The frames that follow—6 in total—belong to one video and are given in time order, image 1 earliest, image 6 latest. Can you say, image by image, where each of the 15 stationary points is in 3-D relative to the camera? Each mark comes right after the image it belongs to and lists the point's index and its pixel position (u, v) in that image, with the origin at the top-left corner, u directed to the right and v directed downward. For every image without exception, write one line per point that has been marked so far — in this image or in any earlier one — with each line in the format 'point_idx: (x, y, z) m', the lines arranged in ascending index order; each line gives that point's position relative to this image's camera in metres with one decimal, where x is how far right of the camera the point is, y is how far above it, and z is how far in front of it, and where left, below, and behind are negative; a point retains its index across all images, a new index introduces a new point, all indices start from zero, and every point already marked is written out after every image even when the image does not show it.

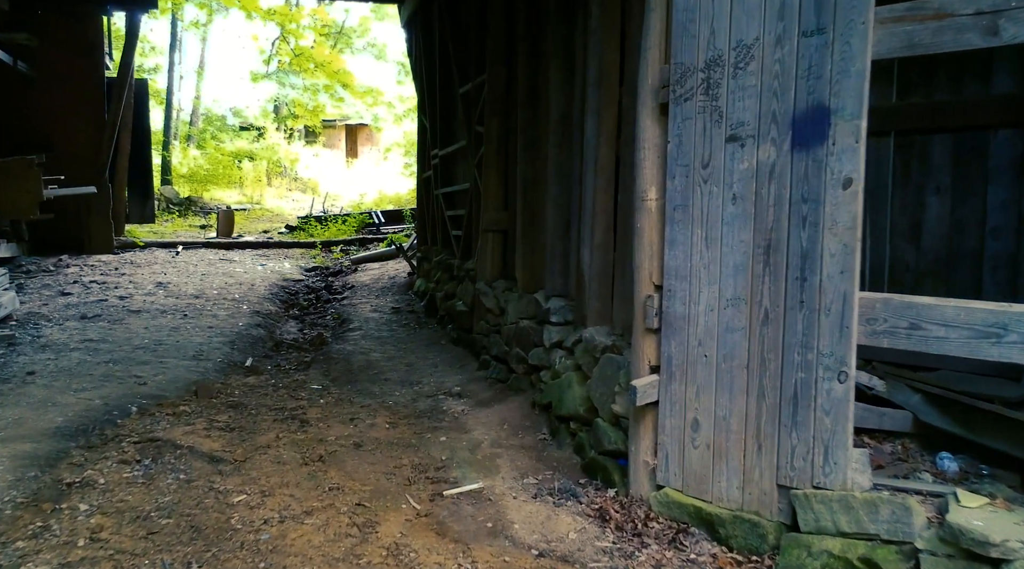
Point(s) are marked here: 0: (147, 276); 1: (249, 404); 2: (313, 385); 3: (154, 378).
0: (-4.3, +0.1, +9.8) m
1: (-1.7, -0.8, +5.4) m
2: (-1.4, -0.7, +6.0) m
3: (-2.5, -0.7, +5.9) m
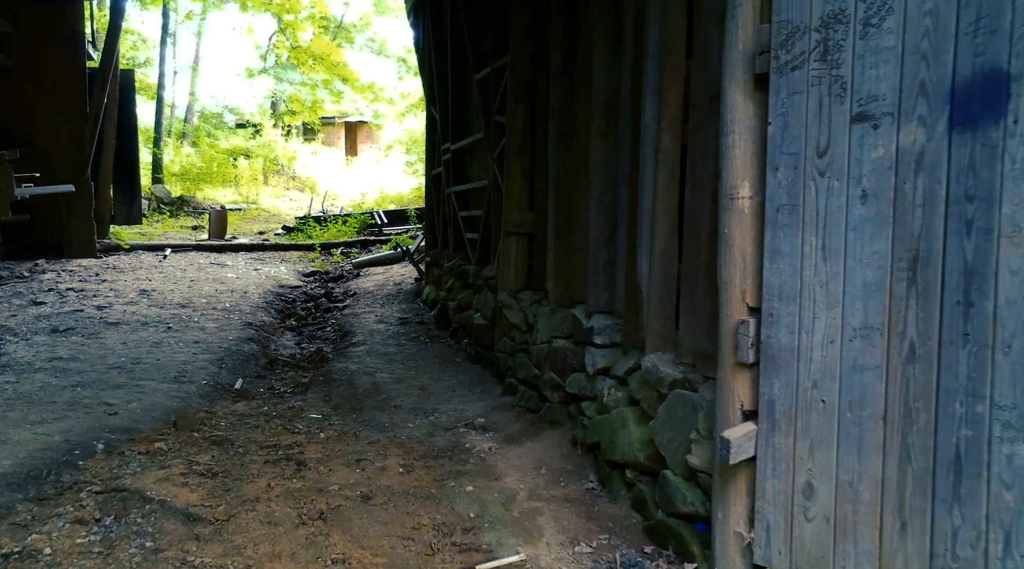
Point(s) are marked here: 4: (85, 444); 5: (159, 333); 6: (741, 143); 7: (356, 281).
0: (-4.1, 0.0, +9.0) m
1: (-1.5, -0.9, +4.6) m
2: (-1.2, -0.8, +5.2) m
3: (-2.3, -0.7, +5.1) m
4: (-2.3, -0.8, +4.4) m
5: (-3.0, -0.4, +7.0) m
6: (+0.8, +0.5, +2.9) m
7: (-1.9, 0.0, +10.1) m
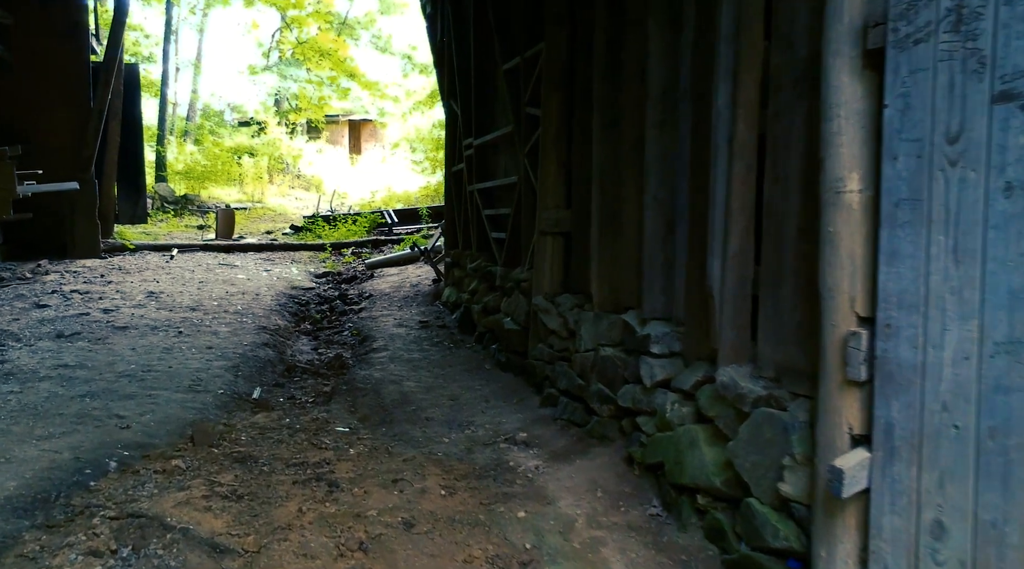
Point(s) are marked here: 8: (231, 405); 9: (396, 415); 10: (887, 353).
0: (-3.9, 0.0, +8.6) m
1: (-1.3, -0.9, +4.3) m
2: (-1.0, -0.8, +4.8) m
3: (-2.1, -0.8, +4.7) m
4: (-2.0, -0.9, +4.1) m
5: (-2.7, -0.4, +6.7) m
6: (+1.0, +0.5, +2.6) m
7: (-1.6, 0.0, +9.7) m
8: (-1.8, -0.8, +5.2) m
9: (-0.7, -0.8, +5.0) m
10: (+1.1, -0.2, +2.5) m
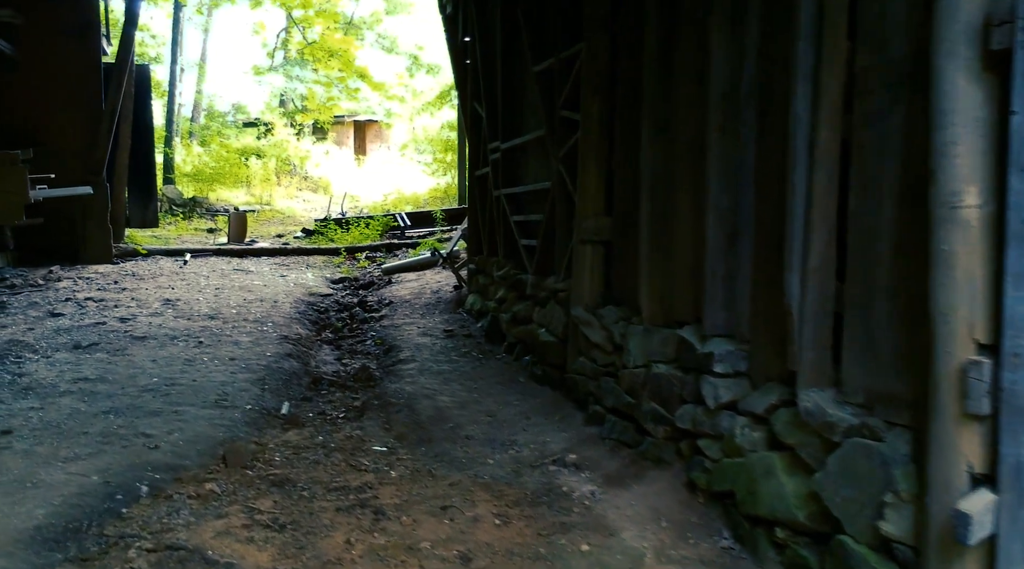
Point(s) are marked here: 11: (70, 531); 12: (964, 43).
0: (-3.6, -0.1, +8.4) m
1: (-1.0, -0.9, +4.1) m
2: (-0.8, -0.9, +4.6) m
3: (-1.9, -0.8, +4.5) m
4: (-1.8, -0.9, +3.9) m
5: (-2.5, -0.5, +6.5) m
6: (+1.3, +0.4, +2.4) m
7: (-1.4, 0.0, +9.5) m
8: (-1.5, -0.8, +5.0) m
9: (-0.4, -0.8, +4.7) m
10: (+1.3, -0.3, +2.2) m
11: (-1.8, -1.0, +3.4) m
12: (+1.3, +0.7, +2.3) m
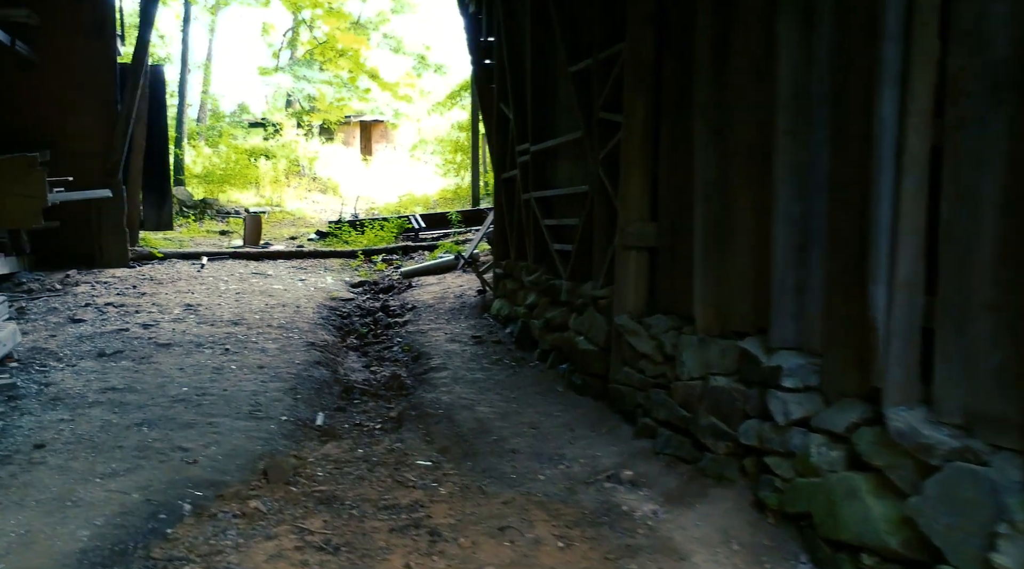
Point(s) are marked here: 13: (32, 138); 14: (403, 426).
0: (-3.4, -0.1, +8.3) m
1: (-0.8, -1.0, +3.9) m
2: (-0.5, -0.9, +4.5) m
3: (-1.6, -0.9, +4.4) m
4: (-1.5, -1.0, +3.7) m
5: (-2.2, -0.5, +6.3) m
6: (+1.5, +0.4, +2.2) m
7: (-1.1, -0.1, +9.4) m
8: (-1.2, -0.9, +4.8) m
9: (-0.2, -0.9, +4.6) m
10: (+1.6, -0.3, +2.1) m
11: (-1.5, -1.0, +3.2) m
12: (+1.5, +0.6, +2.2) m
13: (-5.2, +1.6, +9.3) m
14: (-0.7, -0.9, +5.1) m
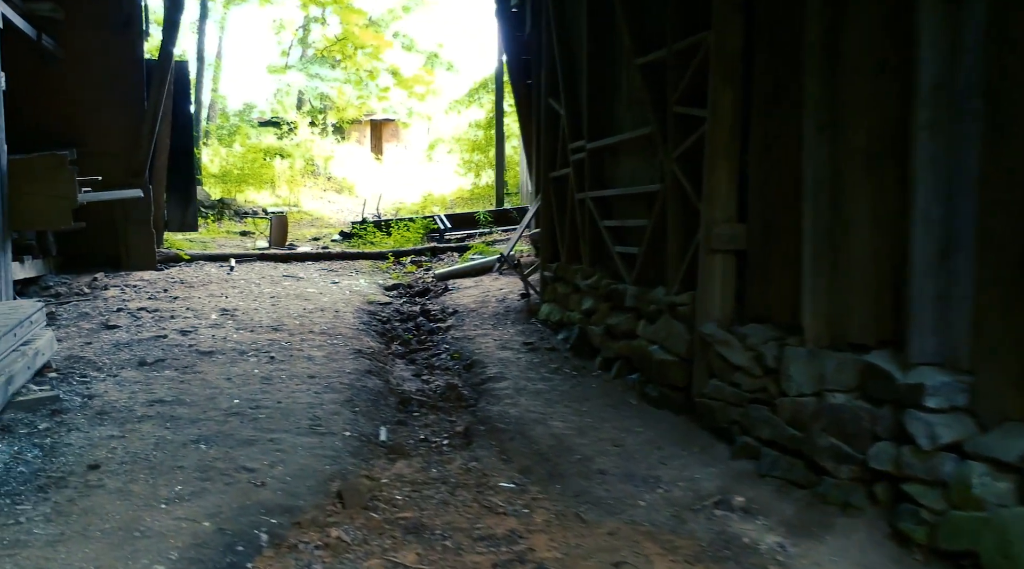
0: (-2.9, -0.1, +8.0) m
1: (-0.3, -1.0, +3.6) m
2: (-0.1, -1.0, +4.1) m
3: (-1.2, -0.9, +4.0) m
4: (-1.1, -1.0, +3.4) m
5: (-1.8, -0.6, +6.0) m
6: (+2.0, +0.3, +1.9) m
7: (-0.7, -0.1, +9.1) m
8: (-0.8, -0.9, +4.5) m
9: (+0.3, -0.9, +4.3) m
10: (+2.0, -0.4, +1.8) m
11: (-1.1, -1.1, +2.9) m
12: (+2.0, +0.6, +1.9) m
13: (-4.7, +1.6, +9.0) m
14: (-0.2, -0.9, +4.8) m
